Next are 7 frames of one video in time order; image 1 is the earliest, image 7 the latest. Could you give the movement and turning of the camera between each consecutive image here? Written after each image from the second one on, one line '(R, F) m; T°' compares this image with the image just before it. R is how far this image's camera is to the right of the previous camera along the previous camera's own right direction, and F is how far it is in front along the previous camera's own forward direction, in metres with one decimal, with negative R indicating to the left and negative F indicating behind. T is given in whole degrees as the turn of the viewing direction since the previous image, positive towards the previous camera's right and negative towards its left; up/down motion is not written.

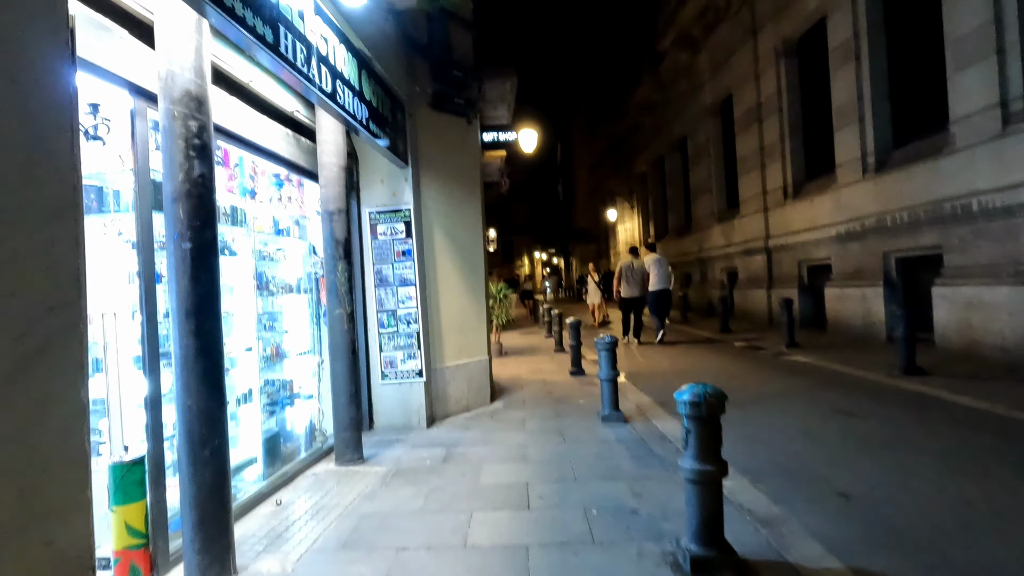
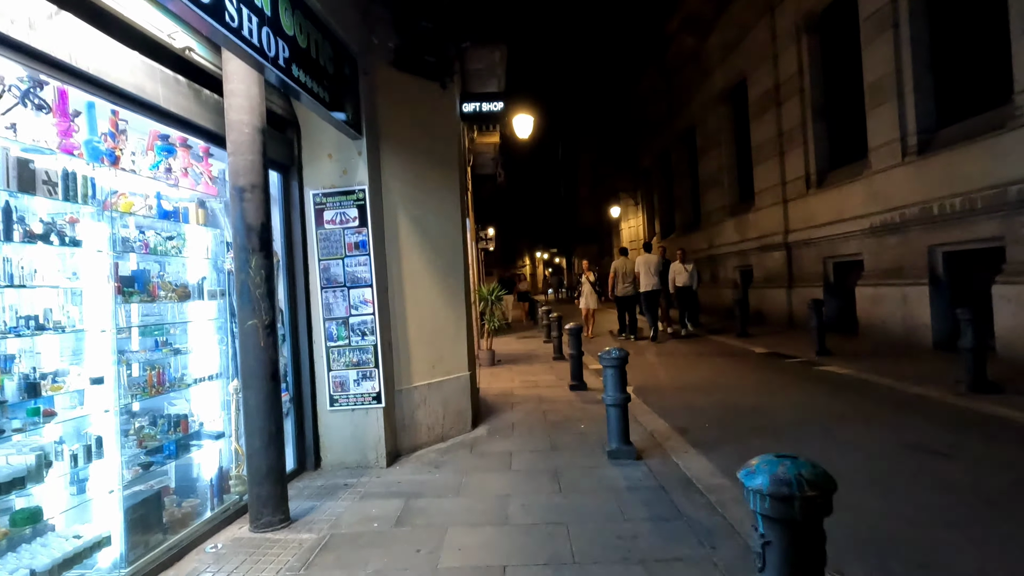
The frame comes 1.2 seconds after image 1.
(+0.2, +1.4) m; 0°
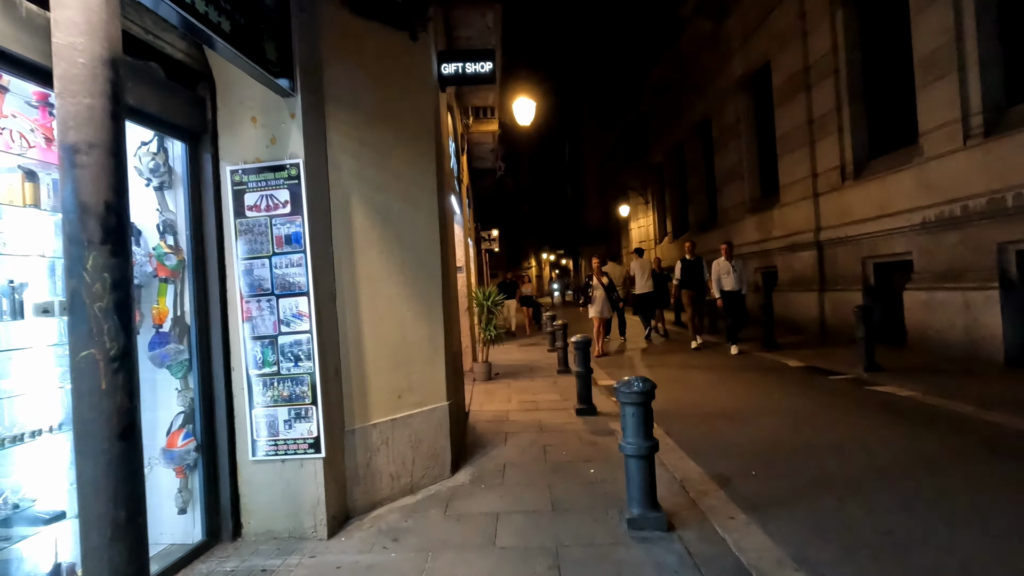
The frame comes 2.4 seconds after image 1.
(+0.2, +1.4) m; -1°
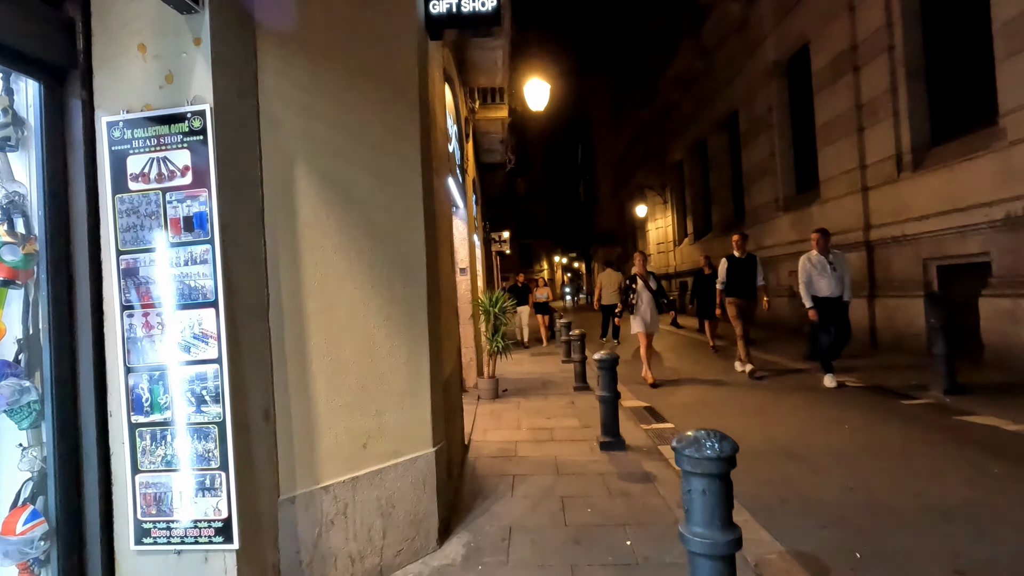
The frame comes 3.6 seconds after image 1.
(0.0, +1.3) m; -1°
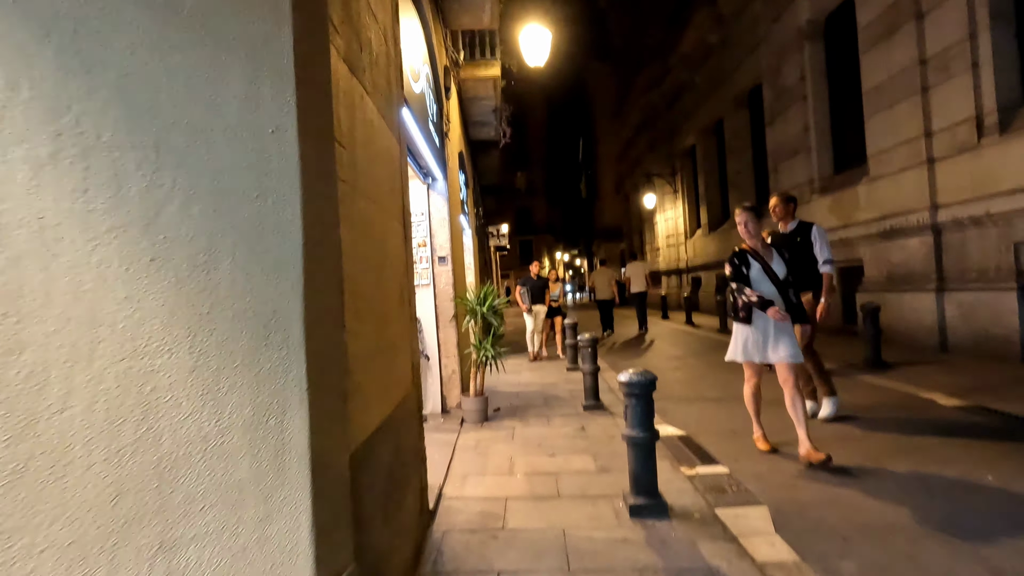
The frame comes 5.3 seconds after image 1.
(+0.1, +2.0) m; 0°
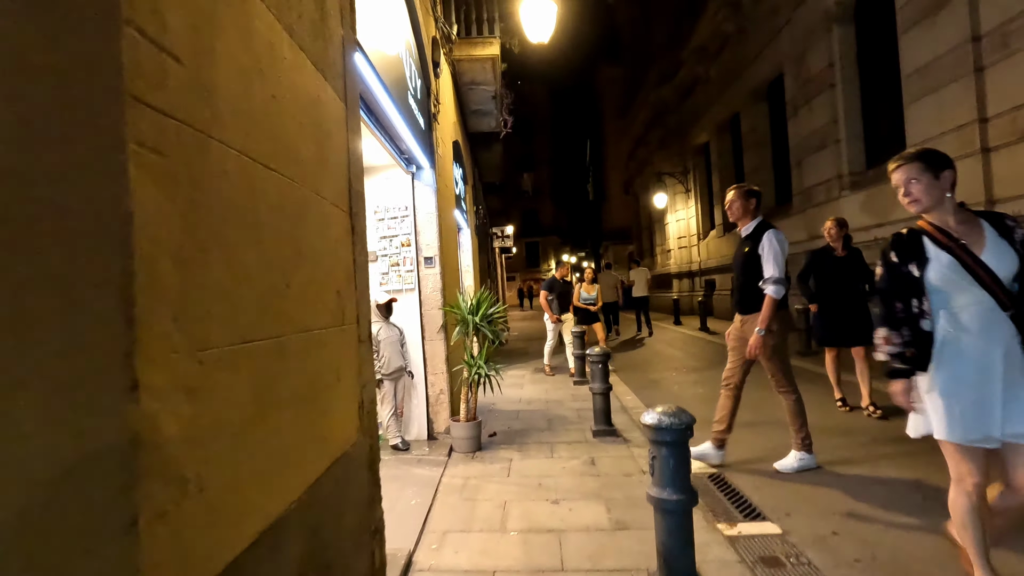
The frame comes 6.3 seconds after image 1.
(+0.1, +1.0) m; -1°
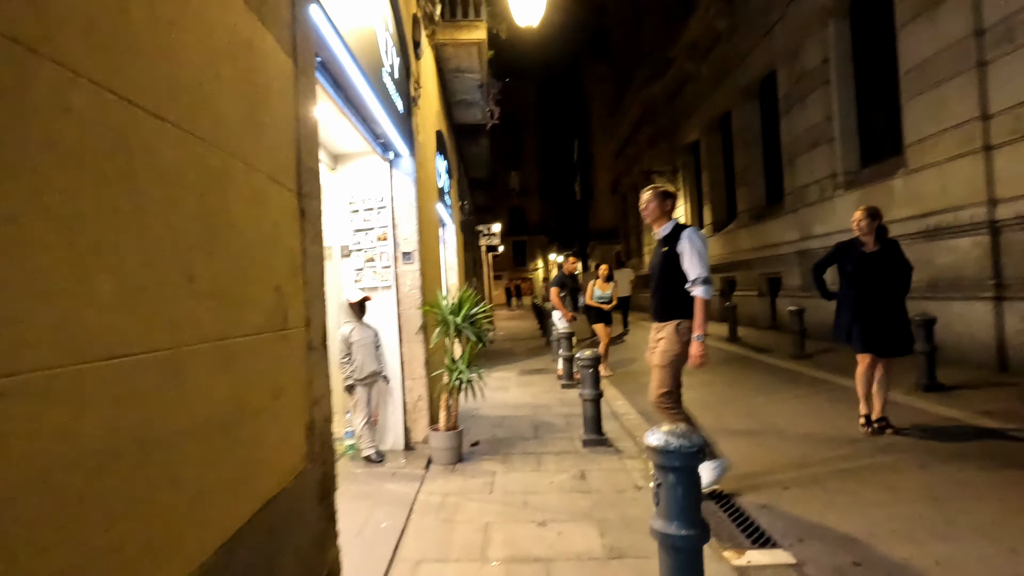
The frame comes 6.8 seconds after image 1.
(0.0, +0.5) m; +1°
